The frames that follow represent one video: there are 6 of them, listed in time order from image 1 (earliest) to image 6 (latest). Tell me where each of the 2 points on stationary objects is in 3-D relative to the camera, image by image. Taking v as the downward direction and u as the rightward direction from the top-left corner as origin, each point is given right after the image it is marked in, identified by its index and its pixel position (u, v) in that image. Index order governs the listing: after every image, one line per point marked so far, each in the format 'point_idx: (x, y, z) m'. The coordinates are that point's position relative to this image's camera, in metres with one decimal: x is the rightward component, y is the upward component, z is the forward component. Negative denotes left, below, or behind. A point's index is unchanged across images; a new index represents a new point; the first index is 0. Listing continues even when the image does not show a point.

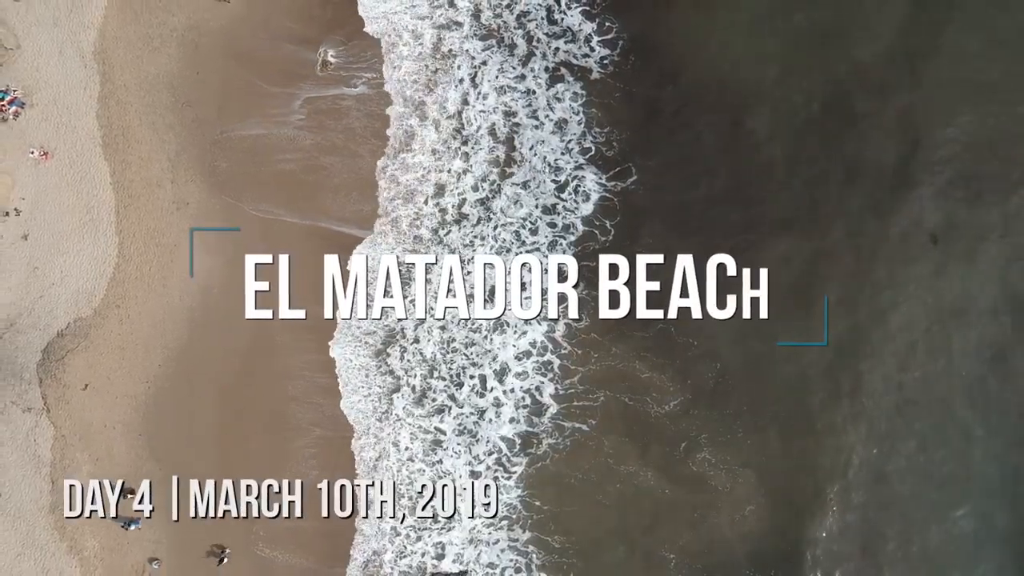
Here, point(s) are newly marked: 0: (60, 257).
0: (-11.6, +0.8, +15.3) m
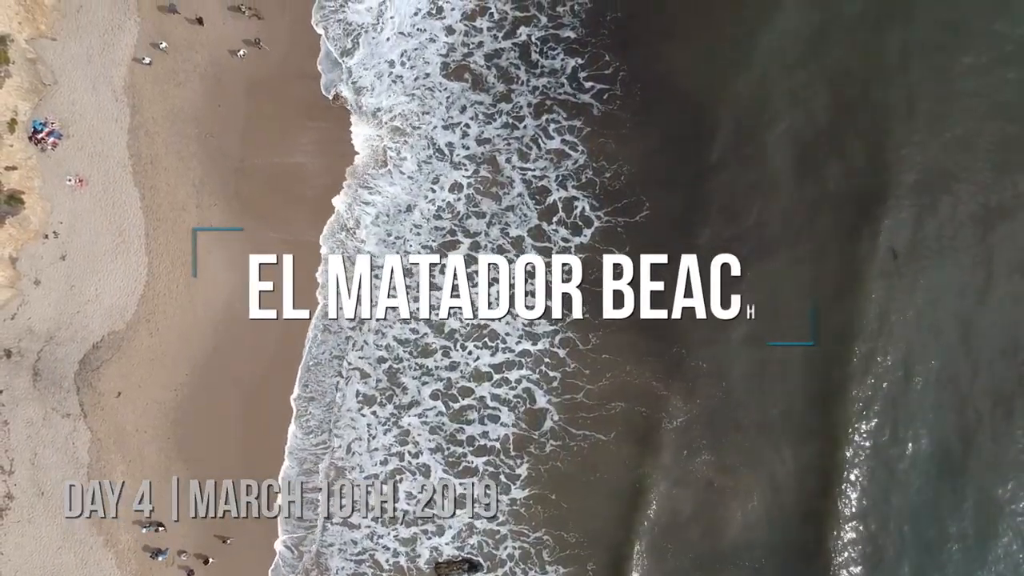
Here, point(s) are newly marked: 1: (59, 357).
0: (-11.6, +0.3, +16.5) m
1: (-12.7, -1.9, +16.6) m
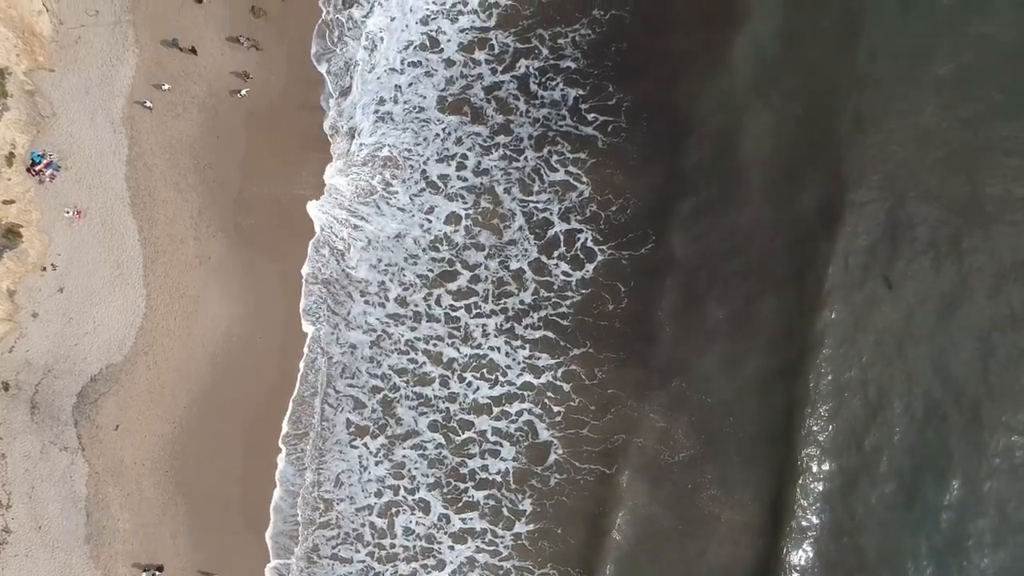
0: (-11.5, -0.6, +16.4) m
1: (-12.6, -2.8, +16.5) m
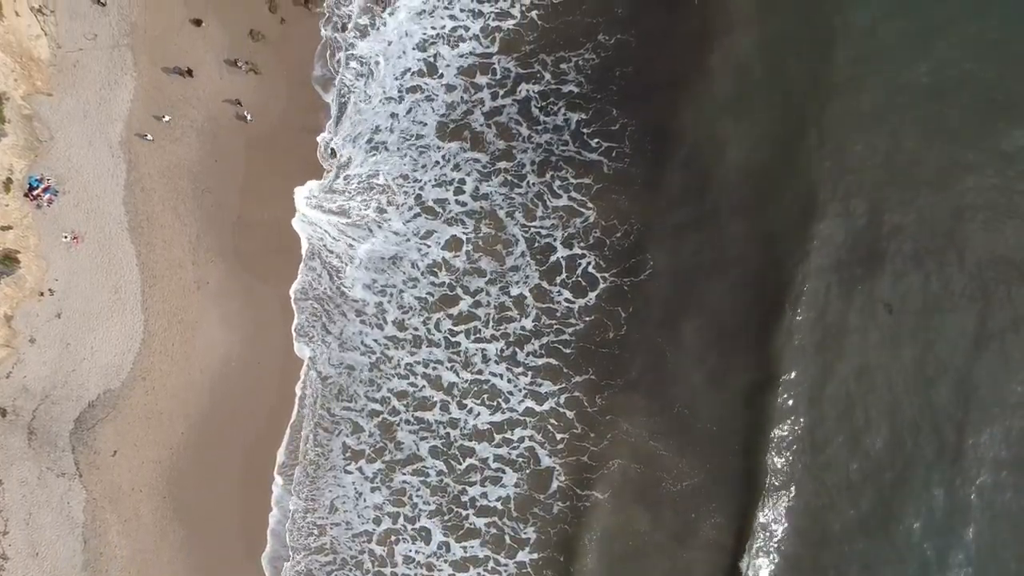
0: (-11.5, -1.3, +16.2) m
1: (-12.5, -3.5, +16.3) m
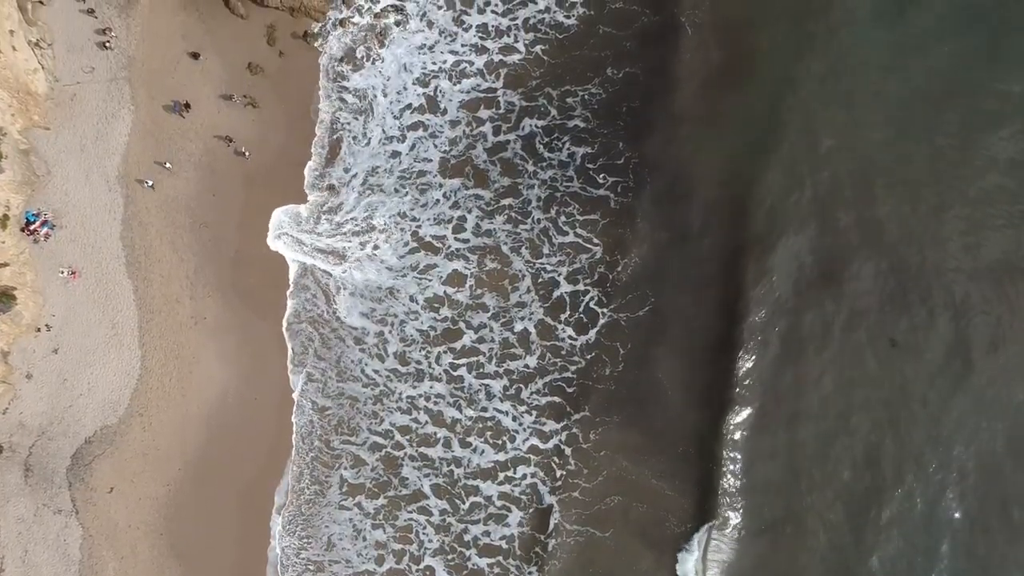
0: (-11.4, -2.2, +16.0) m
1: (-12.5, -4.5, +16.1) m
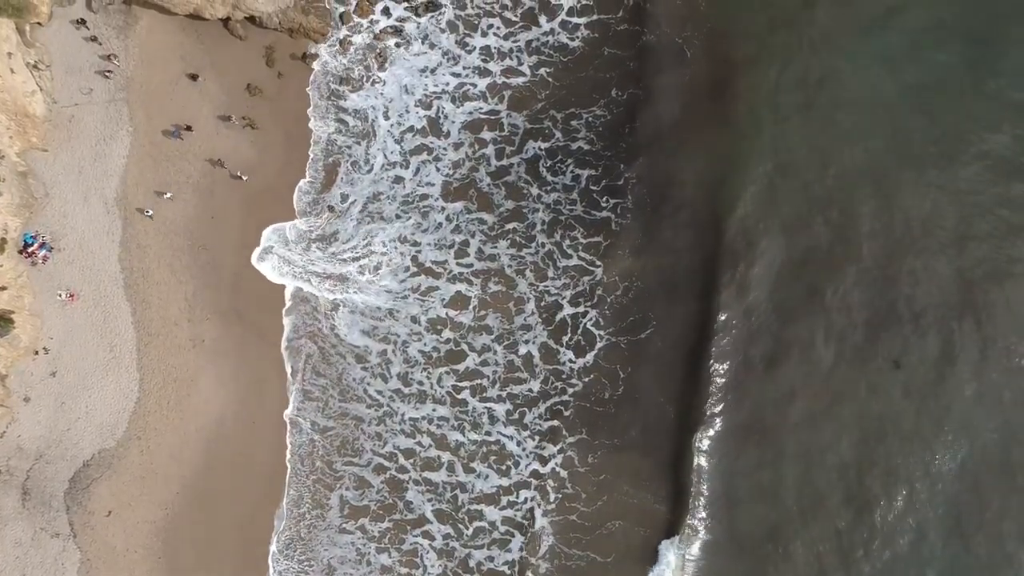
0: (-11.4, -2.8, +15.8) m
1: (-12.4, -5.1, +15.9) m
